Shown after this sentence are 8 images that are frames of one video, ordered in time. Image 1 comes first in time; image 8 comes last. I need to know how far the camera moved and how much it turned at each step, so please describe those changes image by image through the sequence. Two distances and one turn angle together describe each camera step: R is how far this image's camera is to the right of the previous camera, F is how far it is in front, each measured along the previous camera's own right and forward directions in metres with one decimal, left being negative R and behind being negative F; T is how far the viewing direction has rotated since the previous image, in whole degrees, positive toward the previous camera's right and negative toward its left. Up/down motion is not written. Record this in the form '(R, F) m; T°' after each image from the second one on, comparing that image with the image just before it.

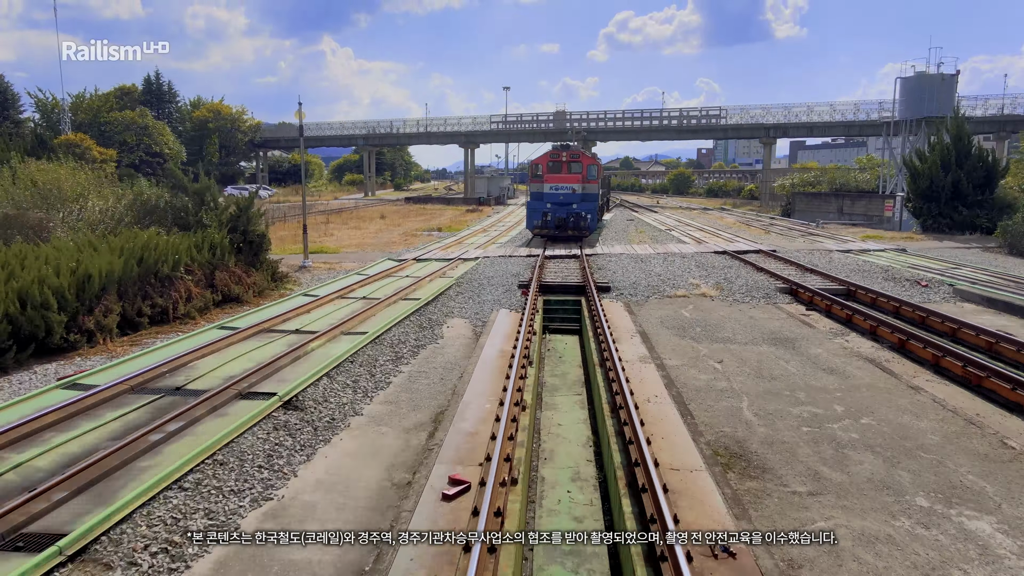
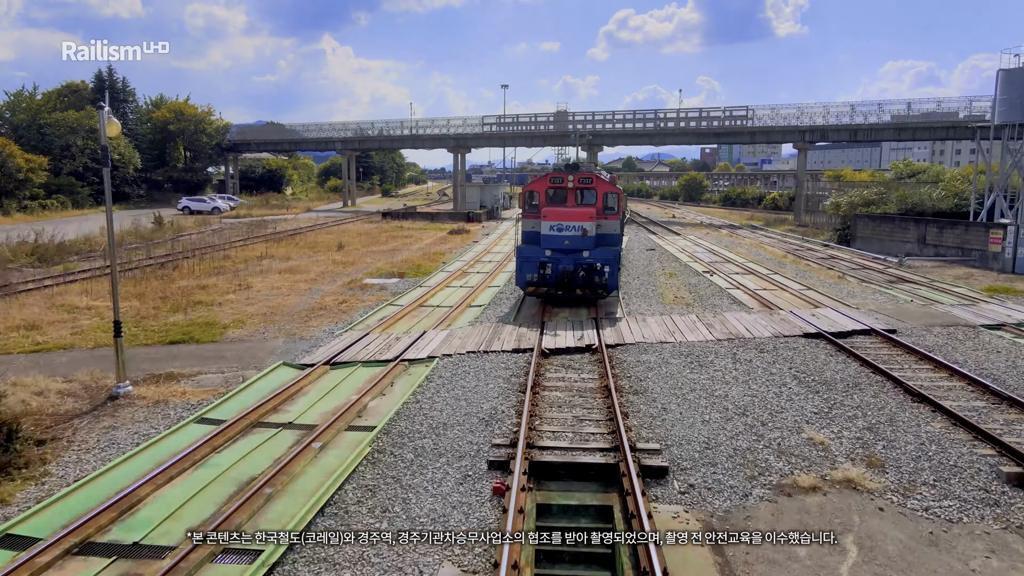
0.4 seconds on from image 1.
(+0.4, +6.6) m; 0°
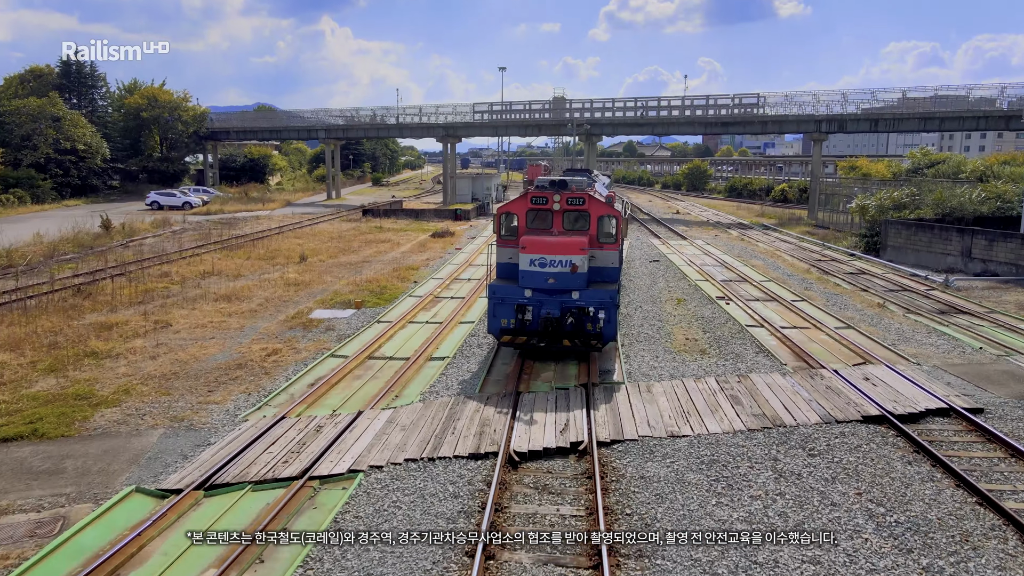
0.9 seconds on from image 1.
(+0.5, +3.1) m; 0°
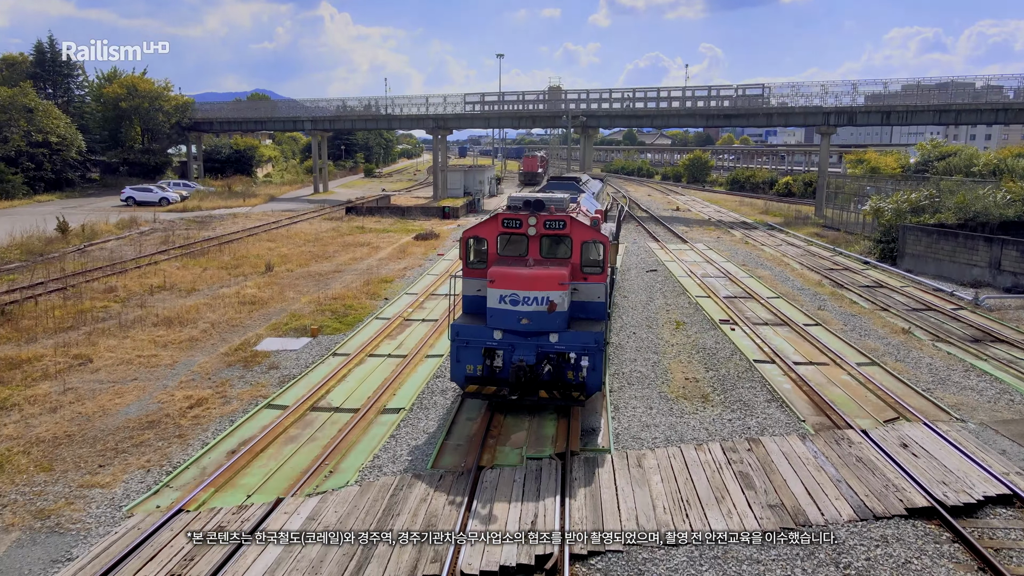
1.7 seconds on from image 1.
(+0.5, +1.9) m; 0°
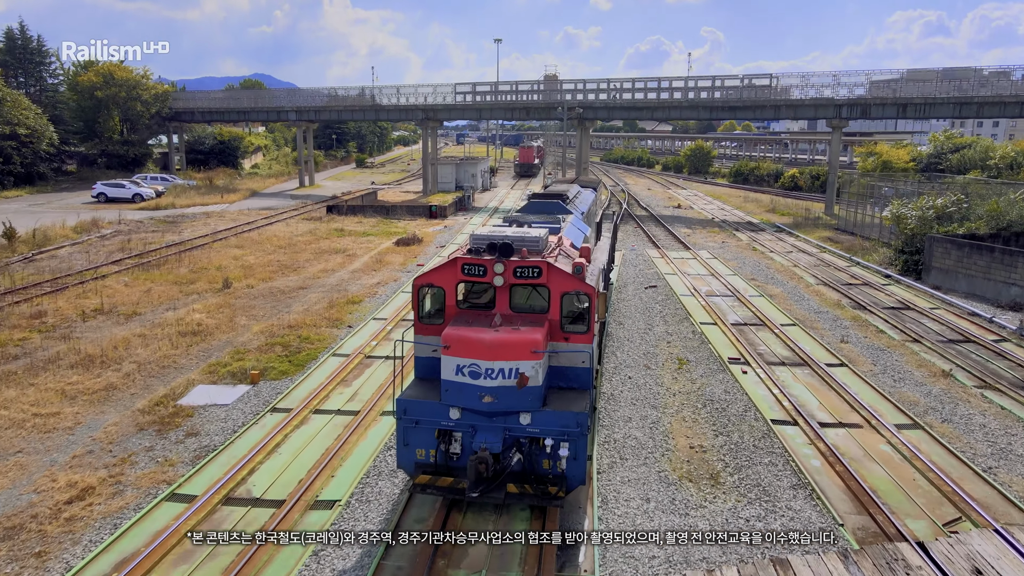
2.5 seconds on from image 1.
(+0.4, +2.1) m; 0°
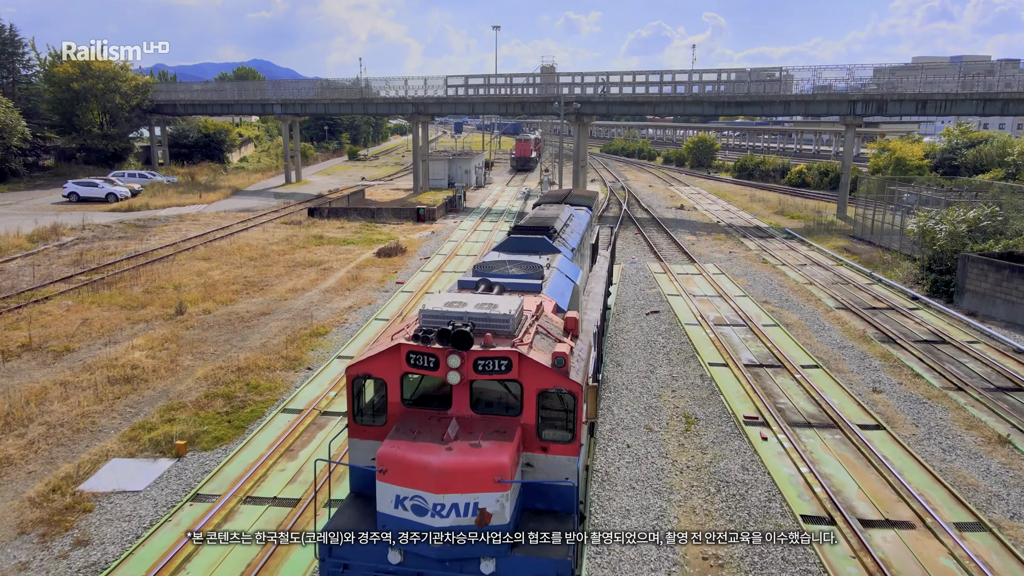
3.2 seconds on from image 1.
(+0.3, +2.0) m; 0°
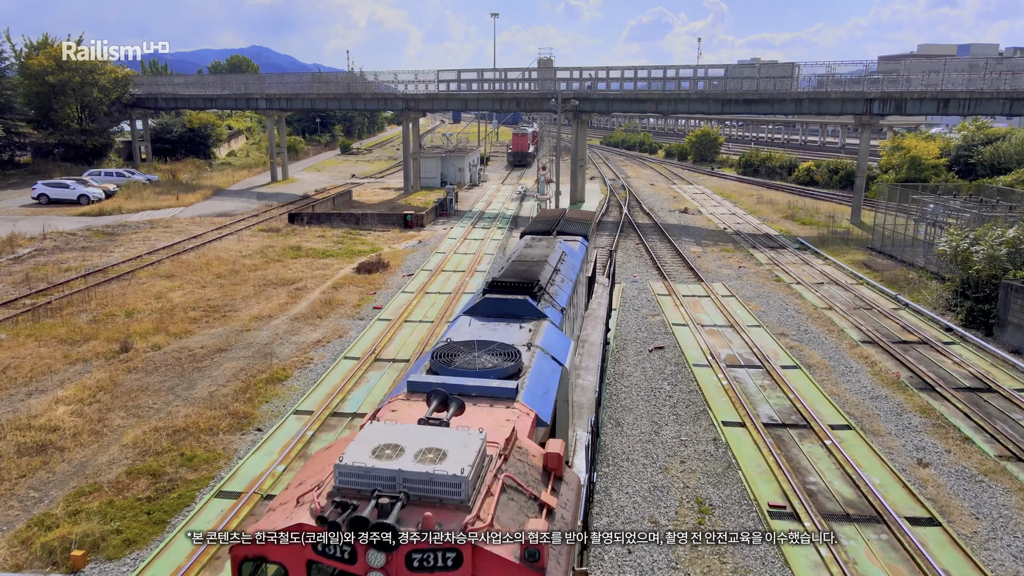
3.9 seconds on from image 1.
(+0.3, +2.0) m; 0°
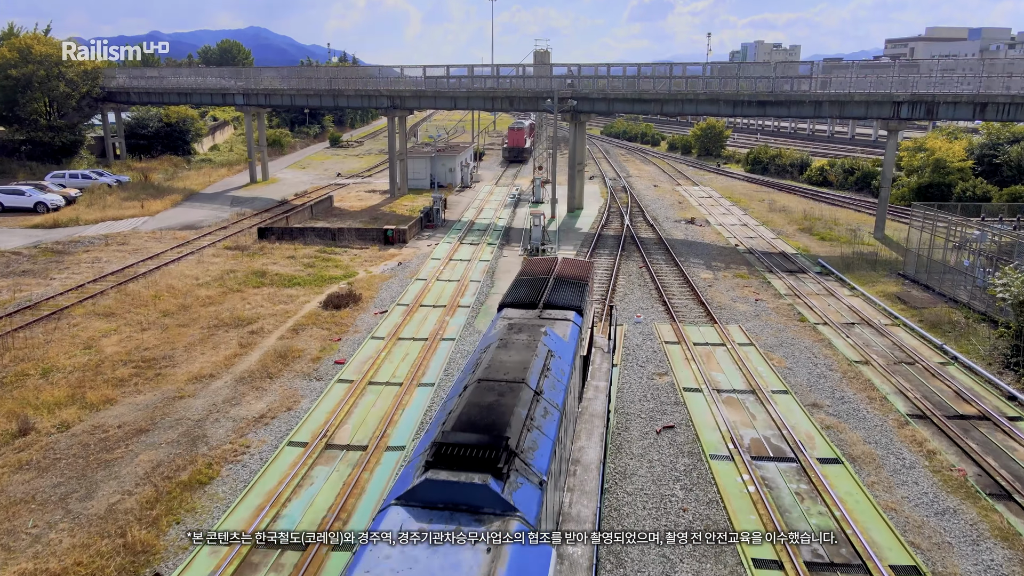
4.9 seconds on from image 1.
(+0.4, +2.7) m; 0°
